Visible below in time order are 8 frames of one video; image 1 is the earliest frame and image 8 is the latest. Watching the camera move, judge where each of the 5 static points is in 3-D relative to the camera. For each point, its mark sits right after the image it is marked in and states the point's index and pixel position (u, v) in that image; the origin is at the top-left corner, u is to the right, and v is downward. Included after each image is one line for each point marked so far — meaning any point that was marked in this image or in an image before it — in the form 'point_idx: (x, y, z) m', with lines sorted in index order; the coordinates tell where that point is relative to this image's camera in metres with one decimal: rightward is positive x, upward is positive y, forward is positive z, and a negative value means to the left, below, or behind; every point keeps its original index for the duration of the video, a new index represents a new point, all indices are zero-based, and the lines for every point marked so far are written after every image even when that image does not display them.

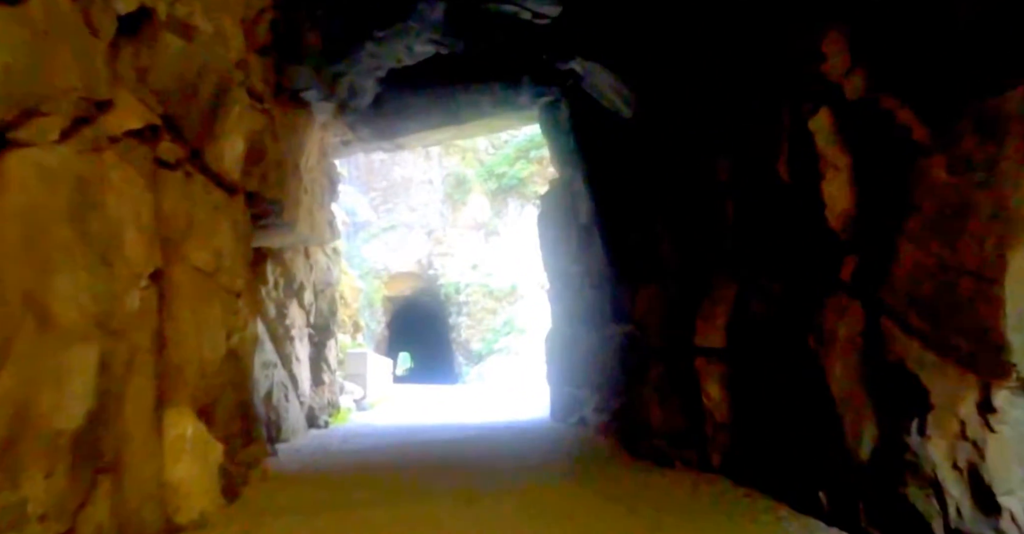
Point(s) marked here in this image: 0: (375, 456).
0: (-1.4, -2.0, +7.7) m
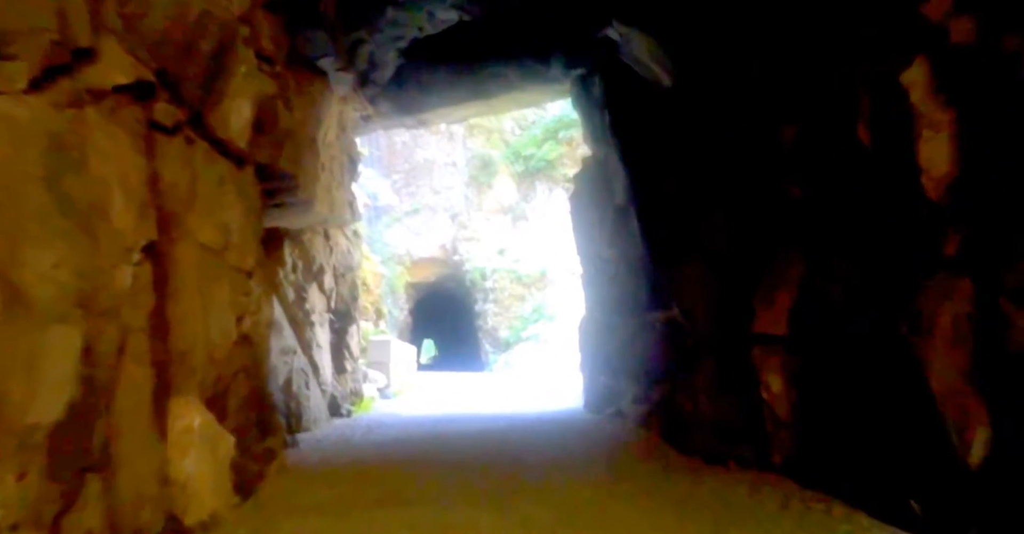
0: (-1.1, -1.8, +7.3) m
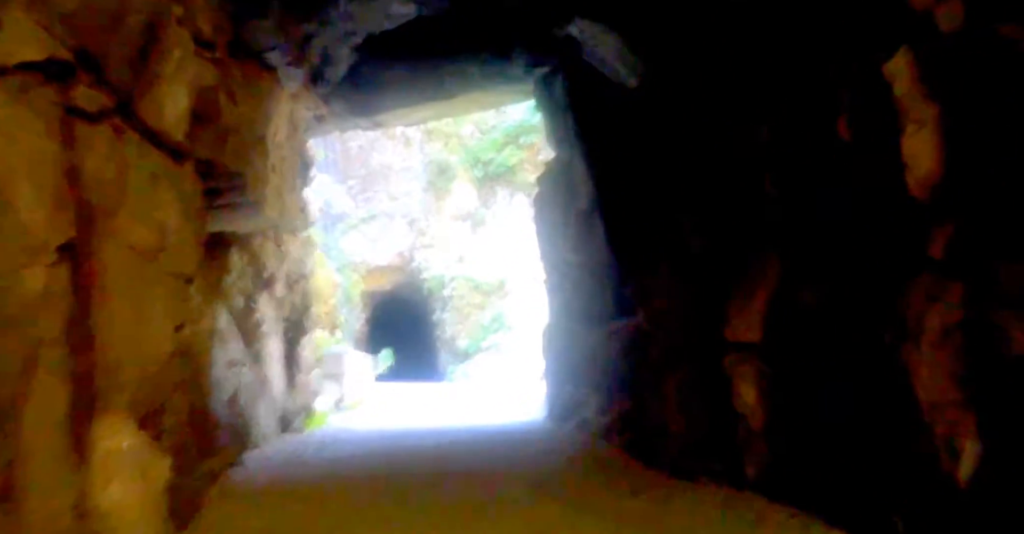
0: (-1.5, -1.8, +6.9) m
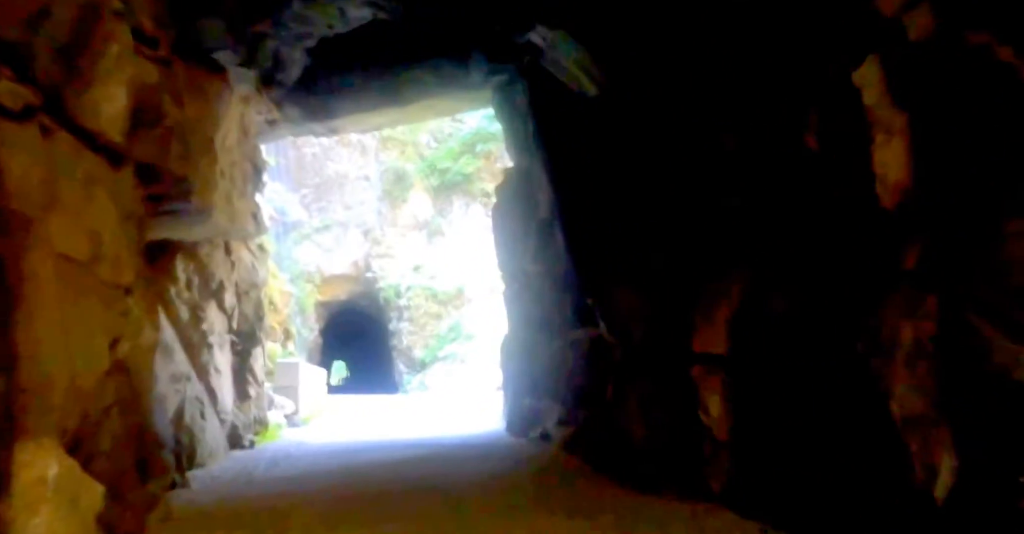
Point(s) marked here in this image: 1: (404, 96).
0: (-1.8, -1.9, +6.6) m
1: (-1.5, +2.3, +10.0) m
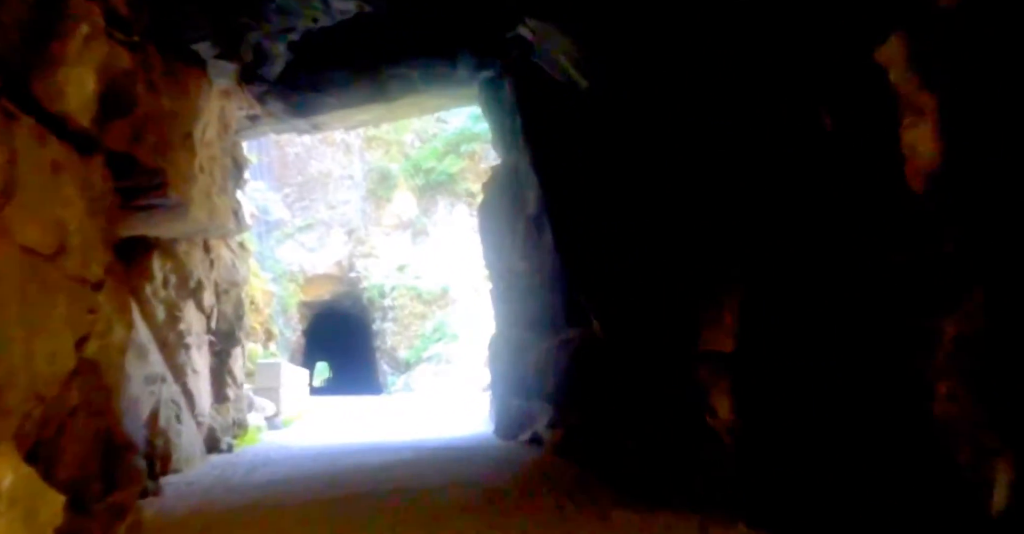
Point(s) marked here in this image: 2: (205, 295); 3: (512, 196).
0: (-1.9, -1.9, +6.4) m
1: (-1.6, +2.3, +9.8) m
2: (-3.6, -0.3, +8.6) m
3: (-0.1, +1.0, +9.9) m
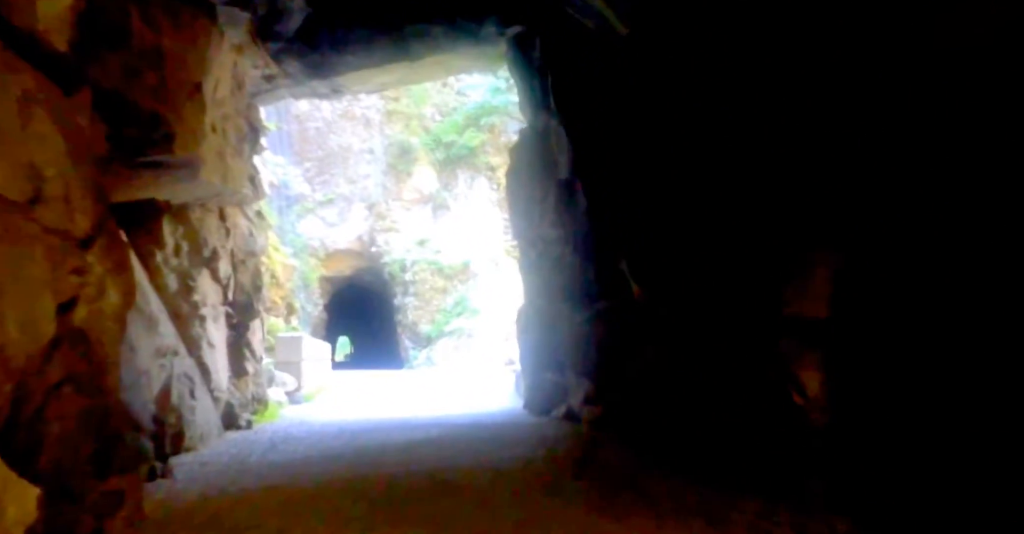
0: (-1.6, -1.6, +6.0) m
1: (-1.3, +2.7, +9.2) m
2: (-3.2, 0.0, +8.1) m
3: (+0.3, +1.4, +9.3) m
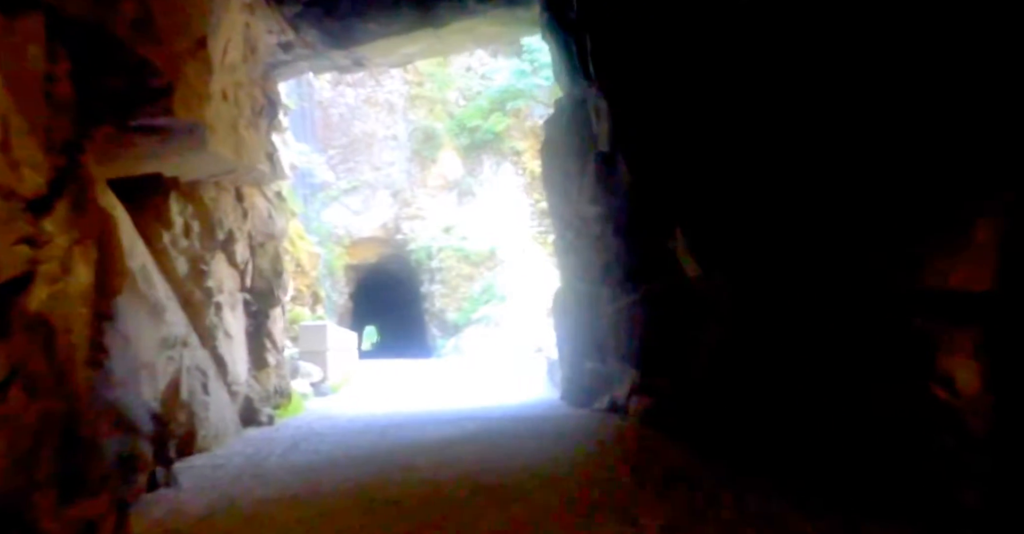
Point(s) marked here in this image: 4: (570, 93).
0: (-1.3, -1.5, +5.3) m
1: (-0.8, +2.9, +8.5) m
2: (-2.8, +0.2, +7.5) m
3: (+0.8, +1.6, +8.5) m
4: (+0.7, +2.1, +8.9) m
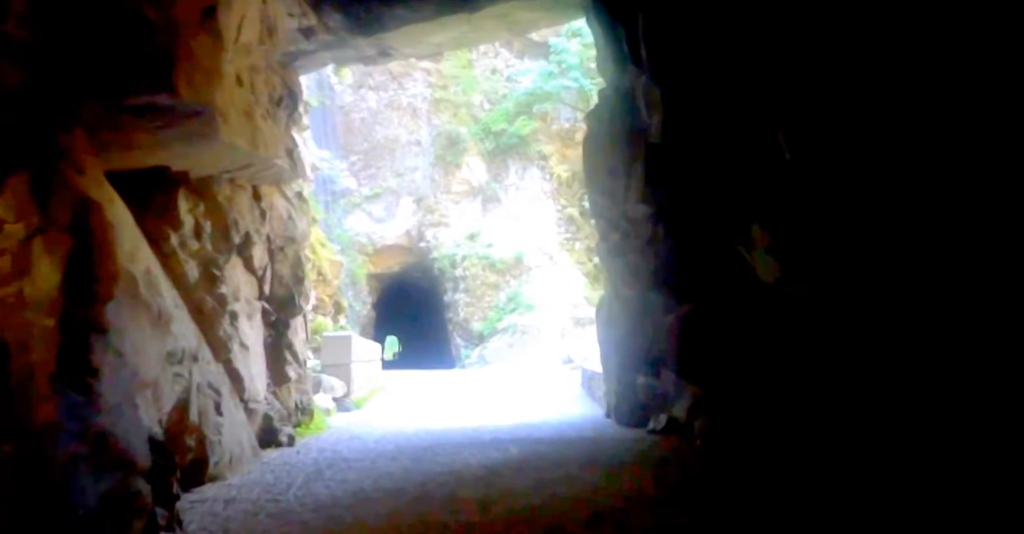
0: (-0.9, -1.5, +4.6) m
1: (-0.4, +2.9, +7.8) m
2: (-2.4, +0.1, +6.8) m
3: (+1.2, +1.5, +7.8) m
4: (+1.1, +2.1, +8.2) m
